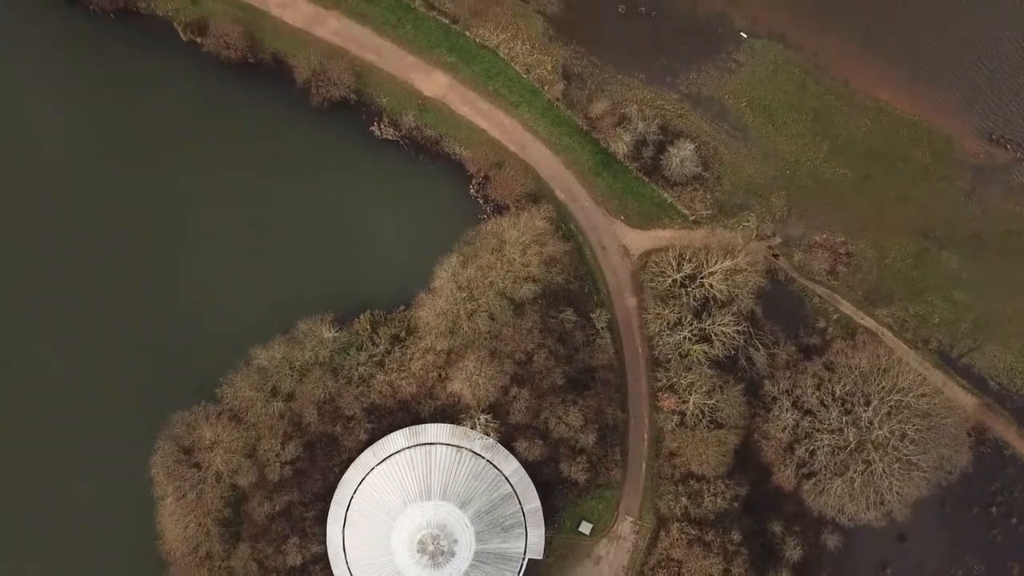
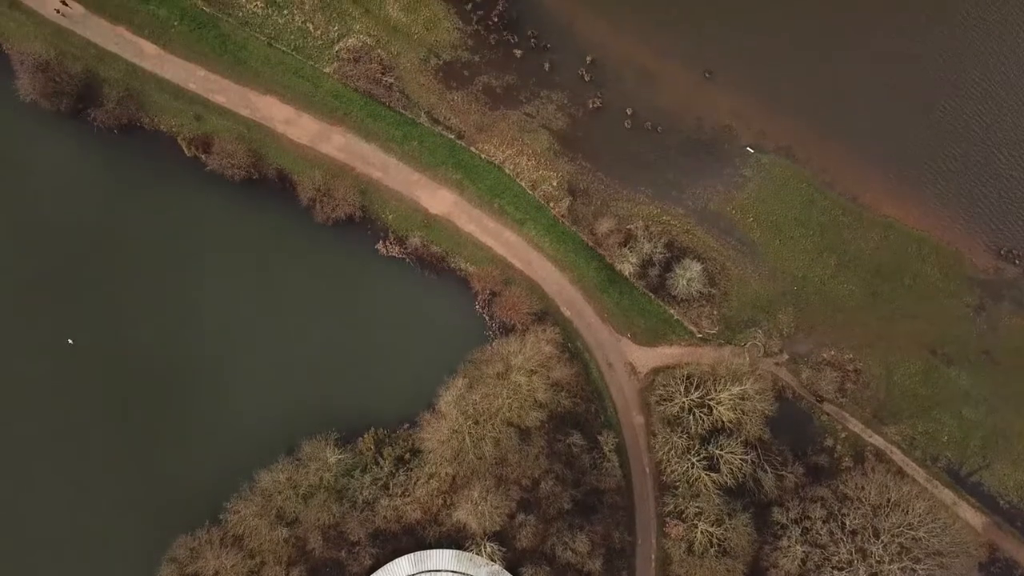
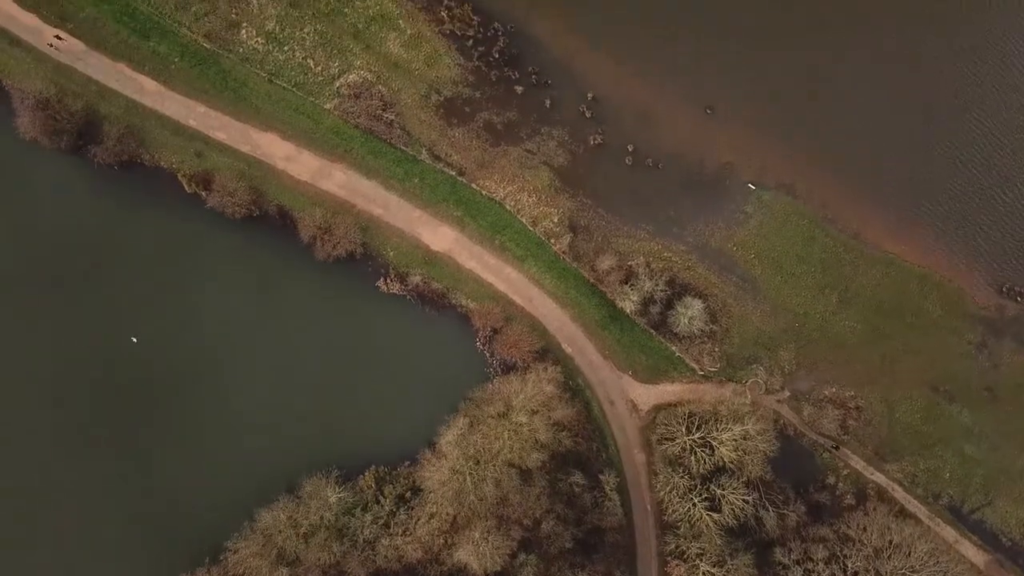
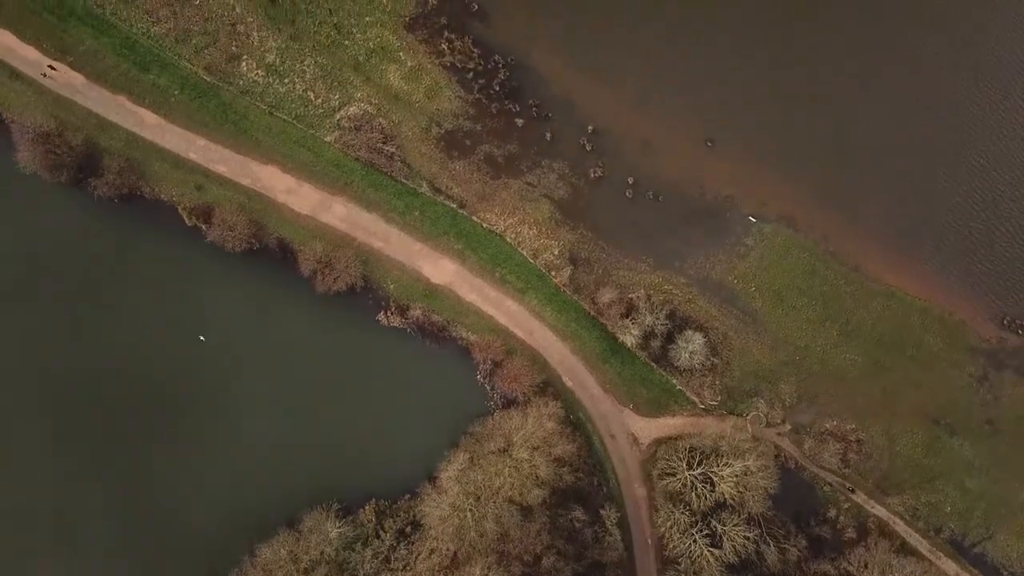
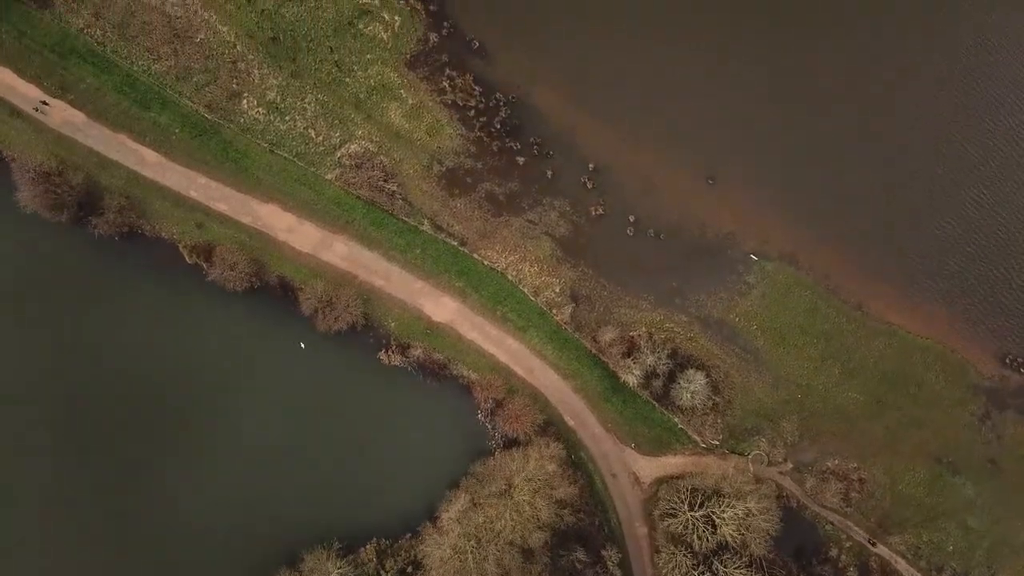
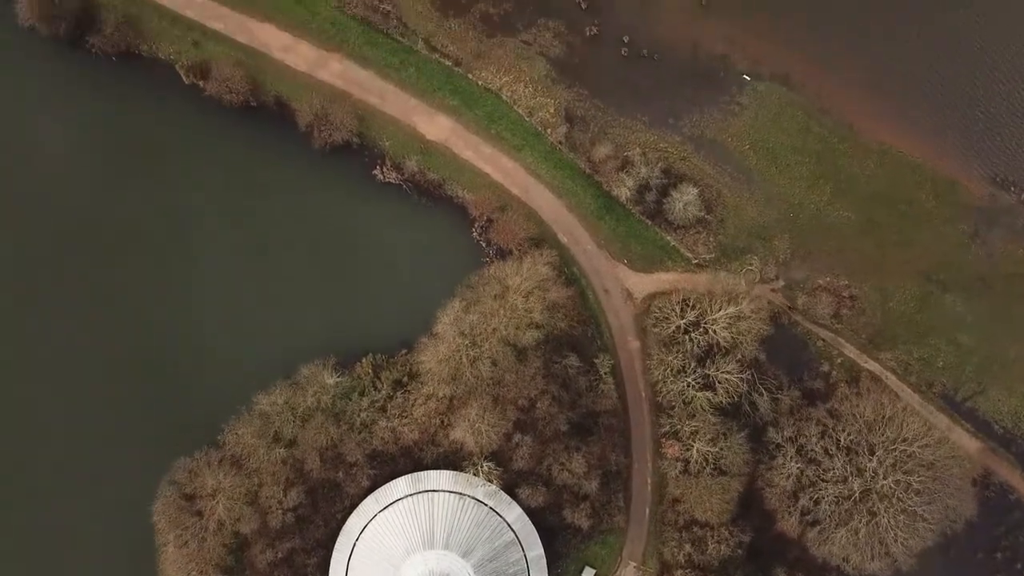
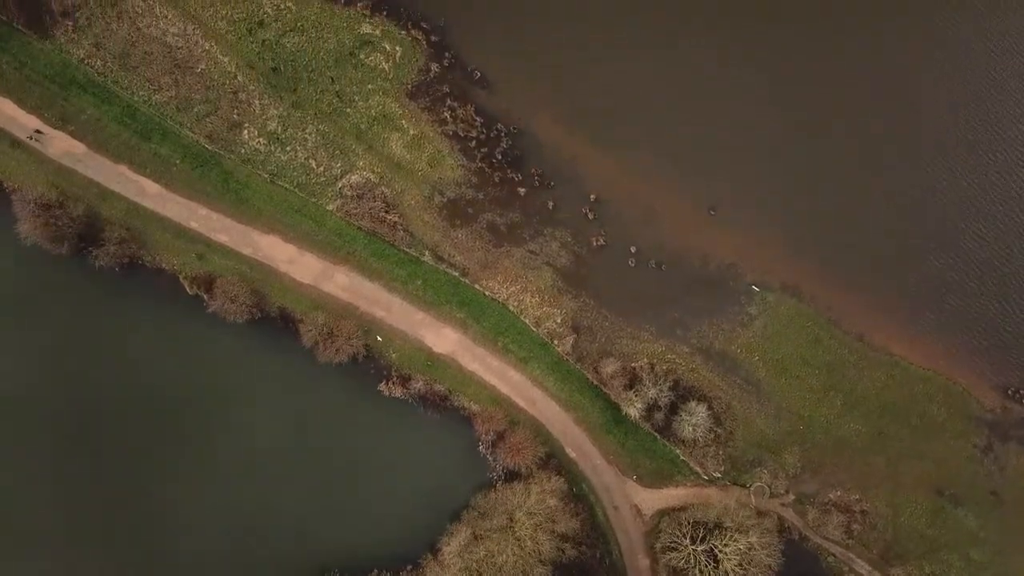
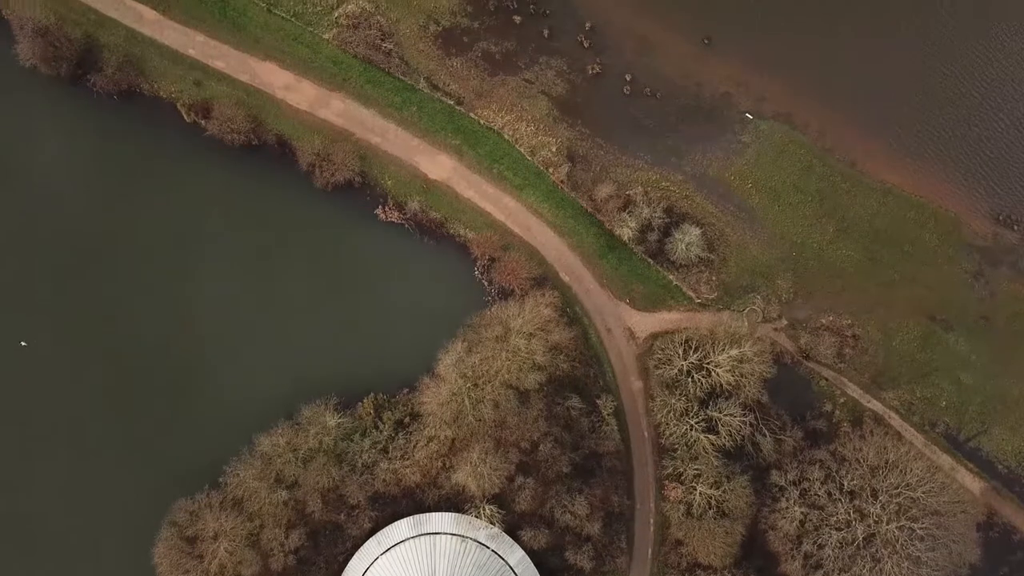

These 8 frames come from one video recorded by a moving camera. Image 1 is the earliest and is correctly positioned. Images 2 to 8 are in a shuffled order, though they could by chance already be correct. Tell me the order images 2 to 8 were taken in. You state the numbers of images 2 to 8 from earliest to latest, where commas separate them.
6, 8, 2, 3, 4, 5, 7
